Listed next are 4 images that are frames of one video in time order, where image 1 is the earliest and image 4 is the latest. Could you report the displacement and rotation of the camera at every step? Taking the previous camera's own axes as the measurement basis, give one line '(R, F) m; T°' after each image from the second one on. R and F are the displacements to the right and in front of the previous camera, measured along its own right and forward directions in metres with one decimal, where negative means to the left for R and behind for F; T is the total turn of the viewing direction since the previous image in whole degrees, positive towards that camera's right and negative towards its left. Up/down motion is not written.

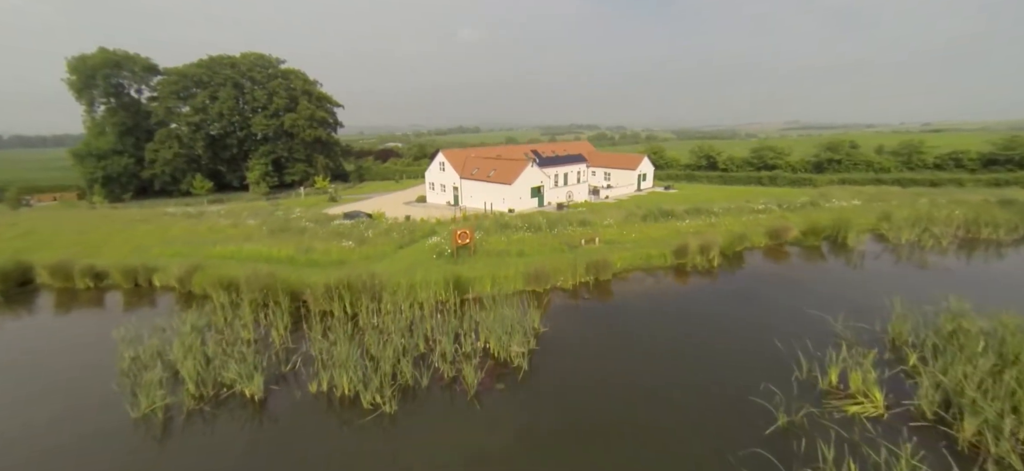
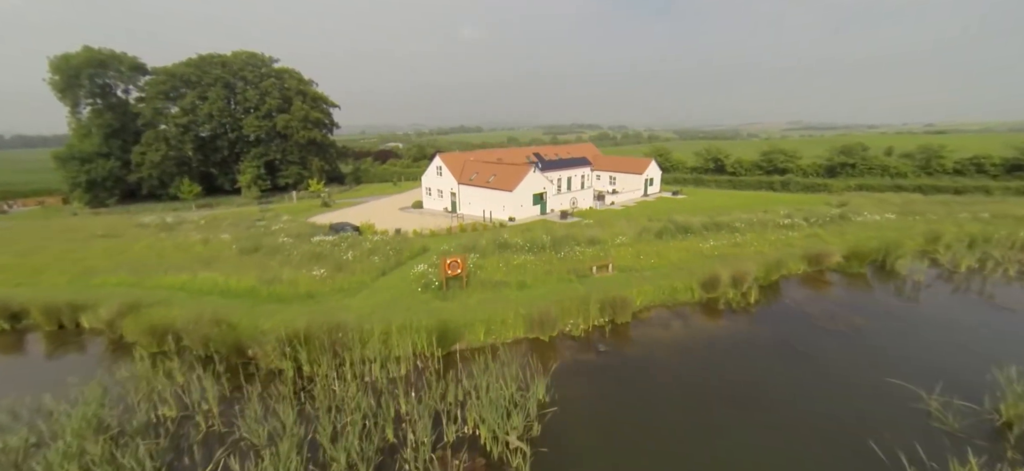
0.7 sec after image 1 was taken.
(+0.1, +2.0) m; 0°
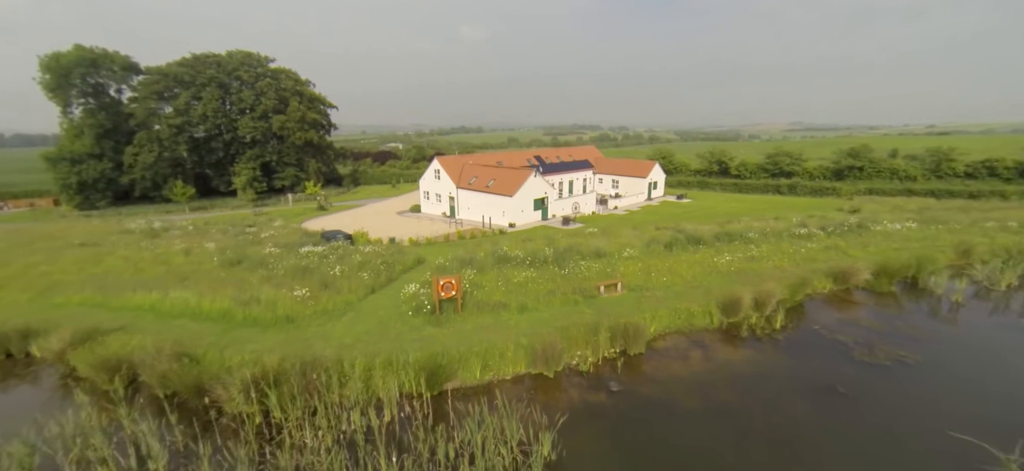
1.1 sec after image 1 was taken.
(0.0, +1.1) m; 0°
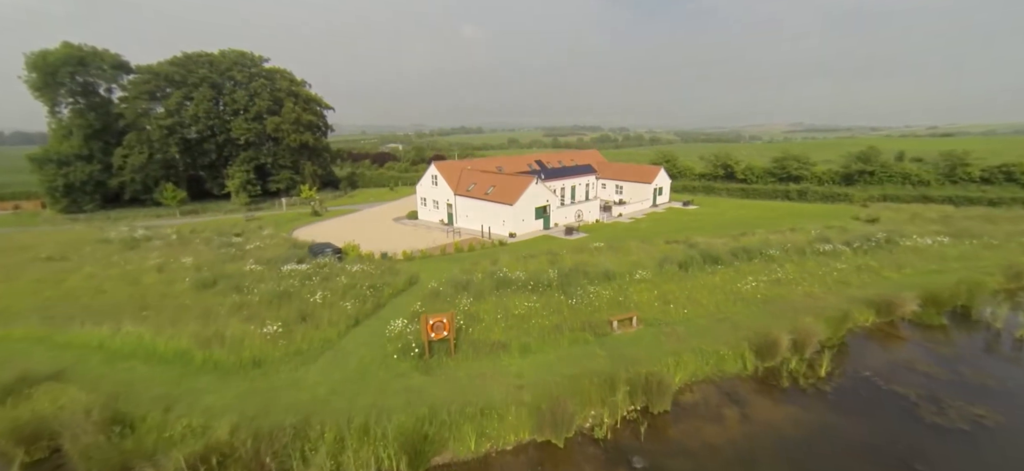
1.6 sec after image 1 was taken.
(0.0, +1.4) m; 0°
